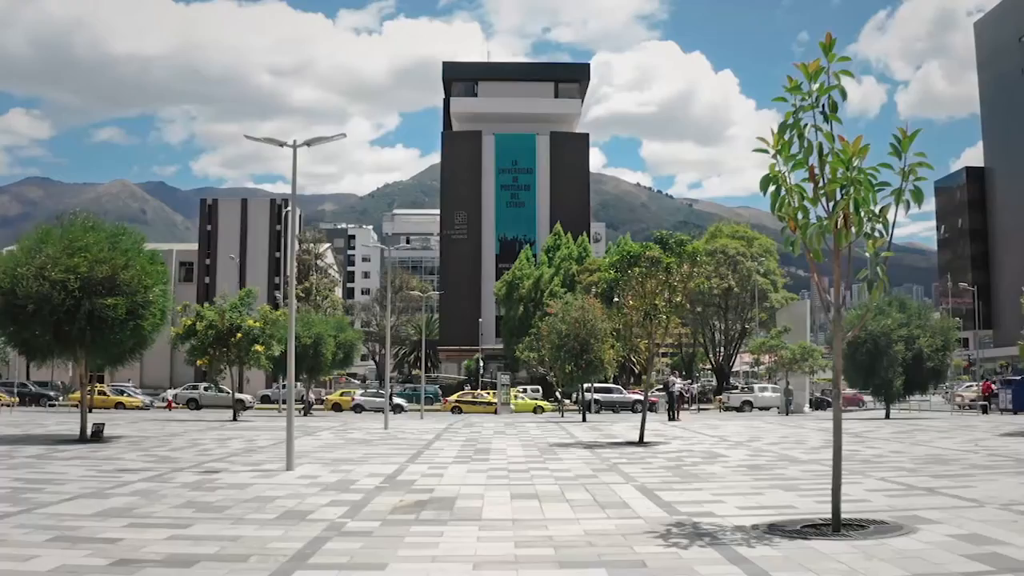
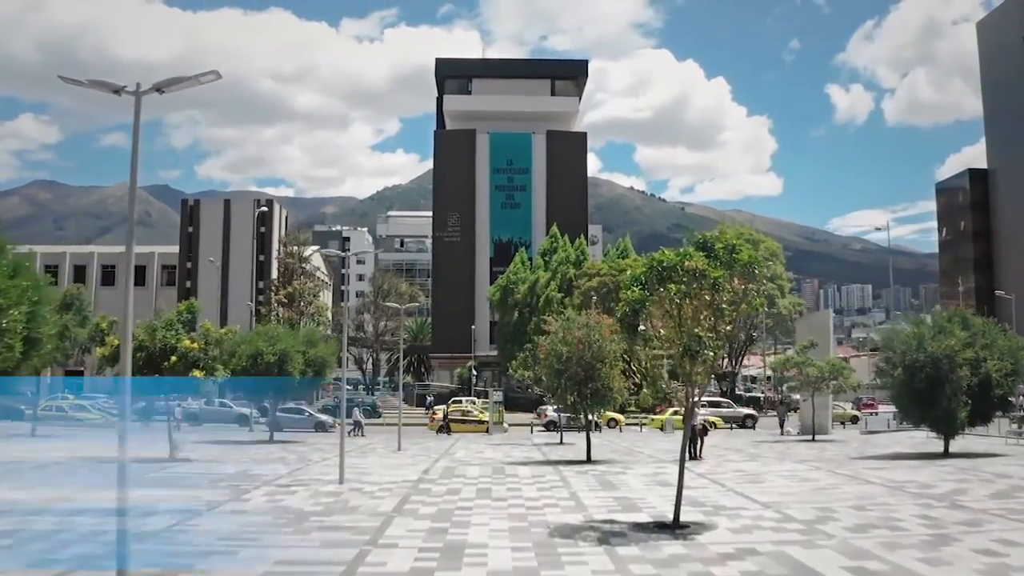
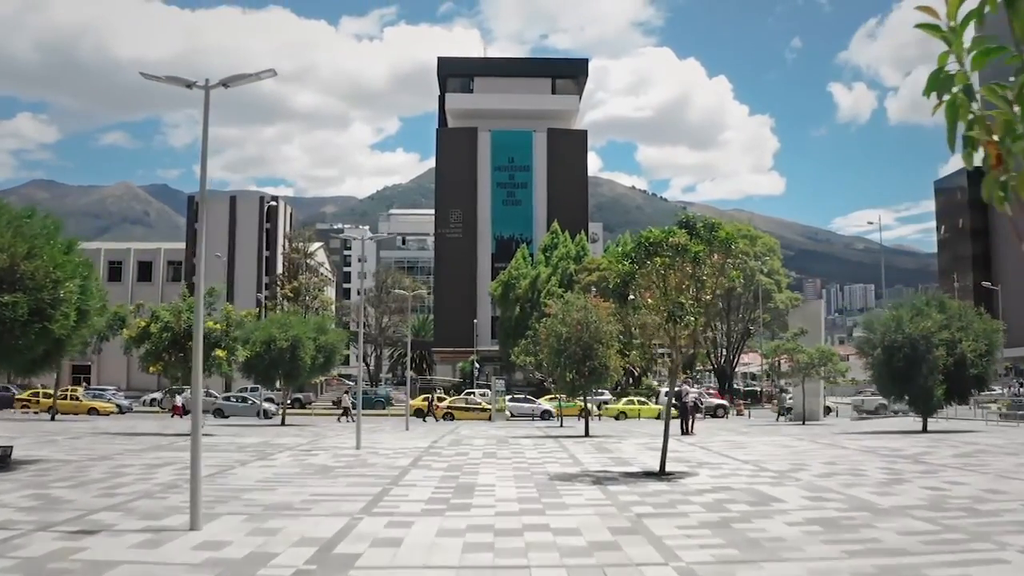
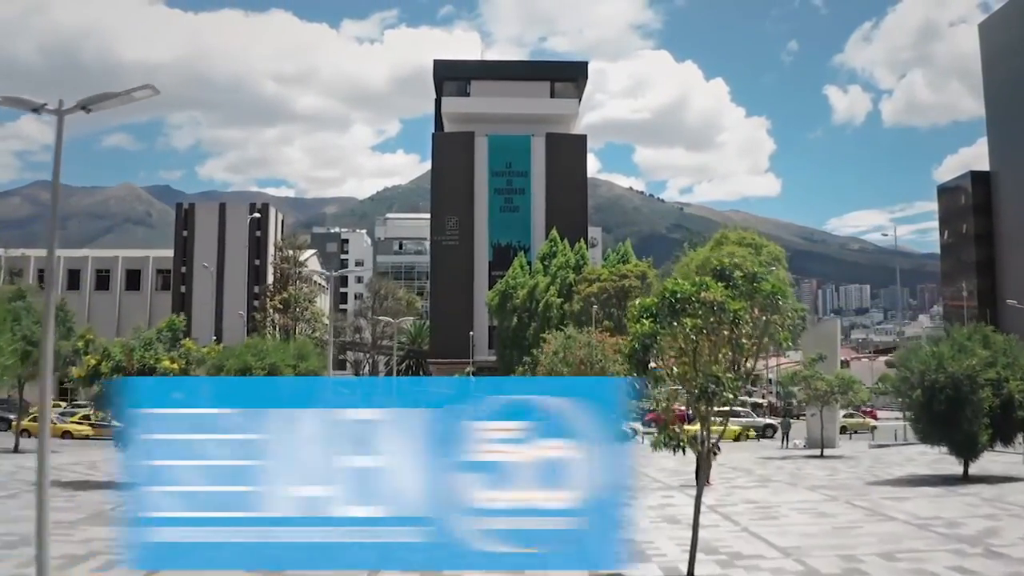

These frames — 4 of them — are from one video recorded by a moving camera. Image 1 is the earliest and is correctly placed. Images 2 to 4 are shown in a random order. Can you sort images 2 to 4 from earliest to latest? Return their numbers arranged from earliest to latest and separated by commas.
3, 2, 4
